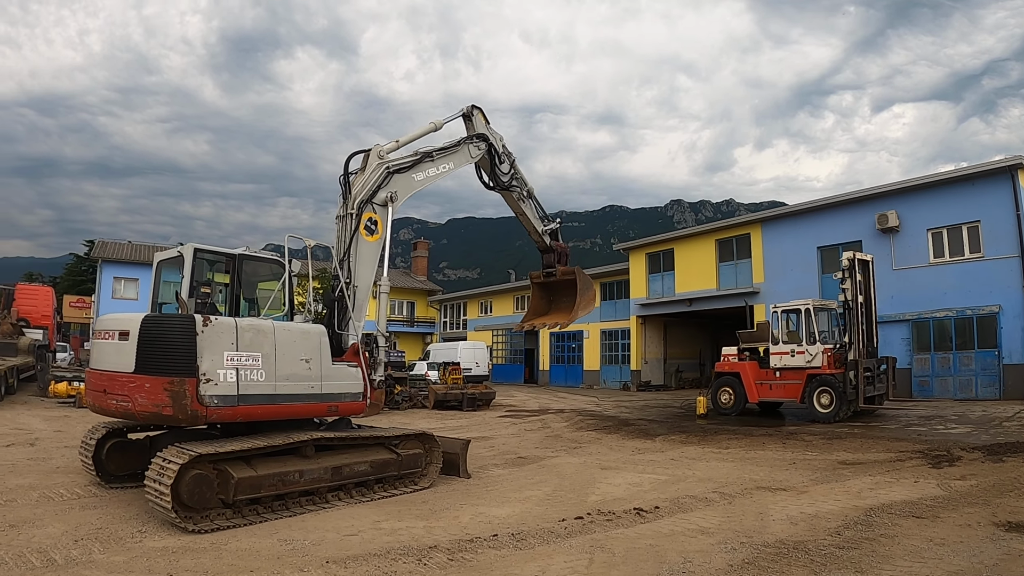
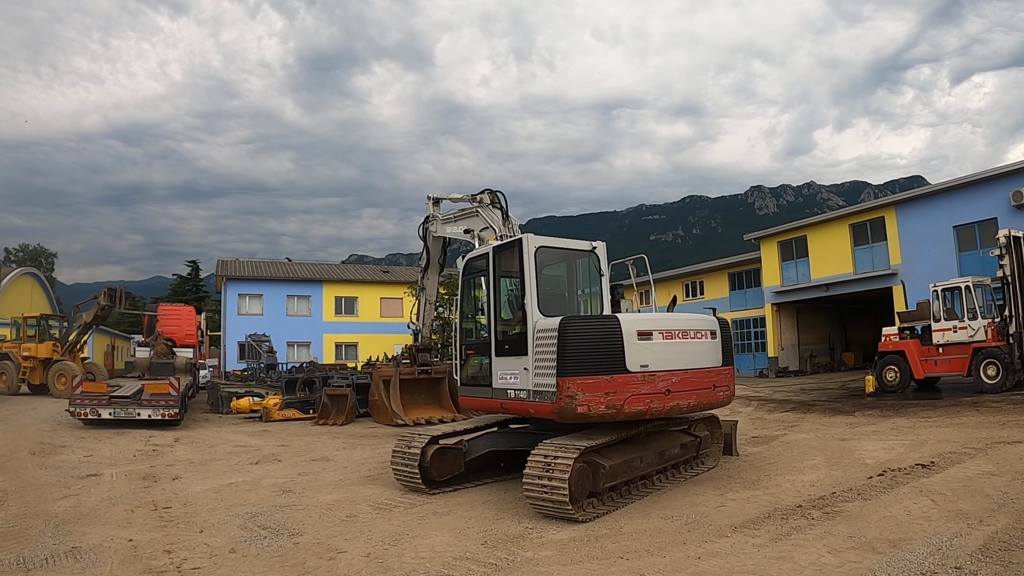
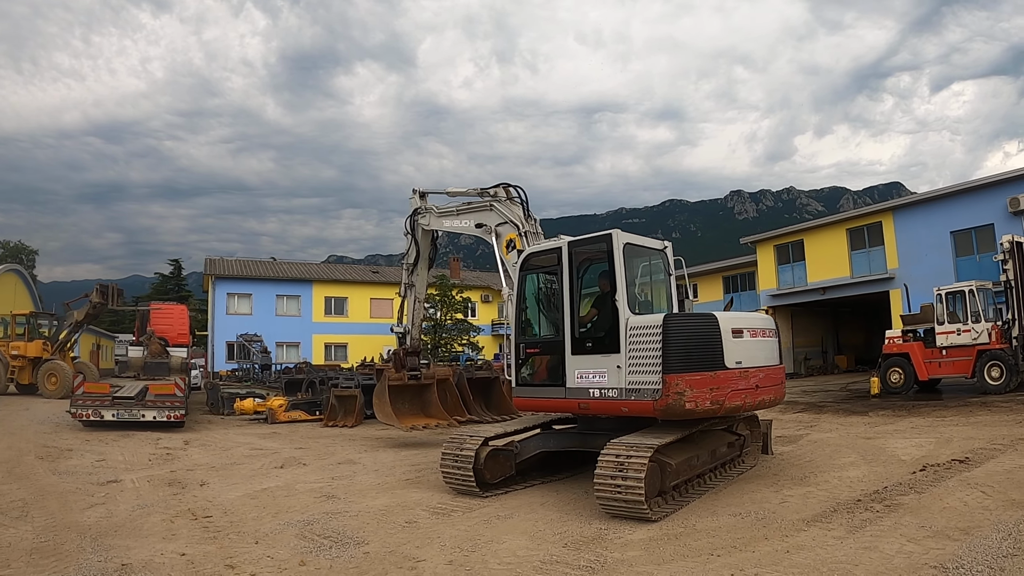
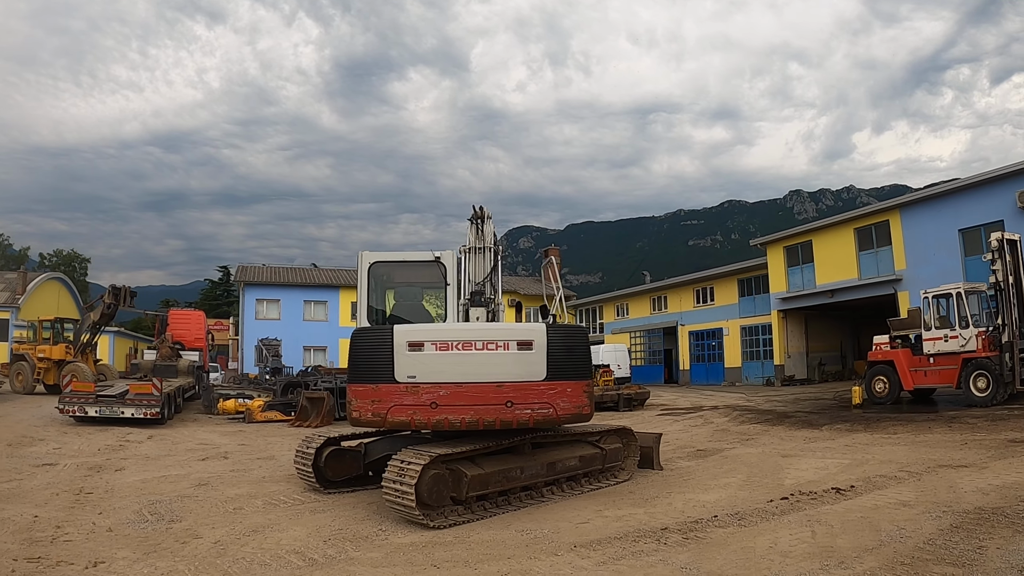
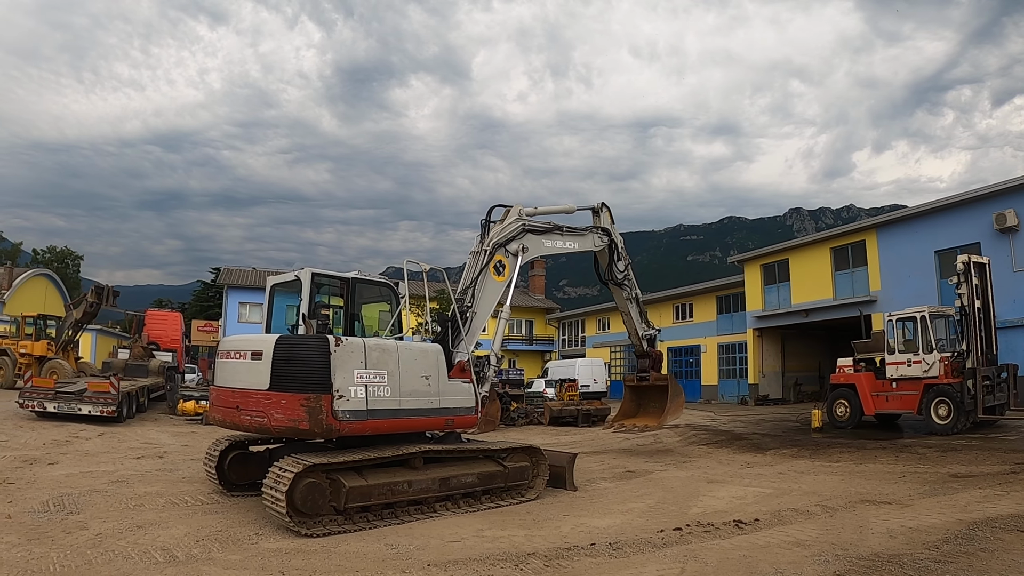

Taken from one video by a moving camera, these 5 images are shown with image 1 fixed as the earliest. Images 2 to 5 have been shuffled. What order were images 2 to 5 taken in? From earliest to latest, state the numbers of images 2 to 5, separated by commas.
5, 4, 2, 3
